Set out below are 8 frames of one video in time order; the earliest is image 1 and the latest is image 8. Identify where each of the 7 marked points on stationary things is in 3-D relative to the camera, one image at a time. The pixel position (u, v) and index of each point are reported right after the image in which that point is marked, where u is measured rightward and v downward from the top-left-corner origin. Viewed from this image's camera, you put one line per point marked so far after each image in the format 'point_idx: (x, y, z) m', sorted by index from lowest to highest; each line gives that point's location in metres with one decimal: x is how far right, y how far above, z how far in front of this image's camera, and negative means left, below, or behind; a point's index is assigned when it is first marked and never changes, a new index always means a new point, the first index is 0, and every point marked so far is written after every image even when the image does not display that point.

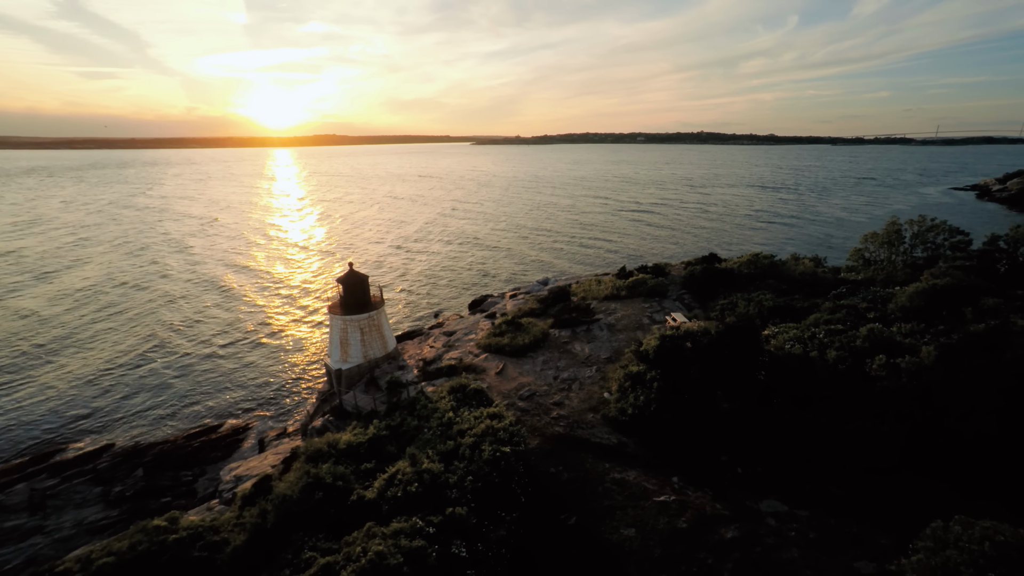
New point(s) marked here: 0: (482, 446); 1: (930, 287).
0: (-0.9, -5.1, +9.2) m
1: (+22.9, +0.1, +15.8) m
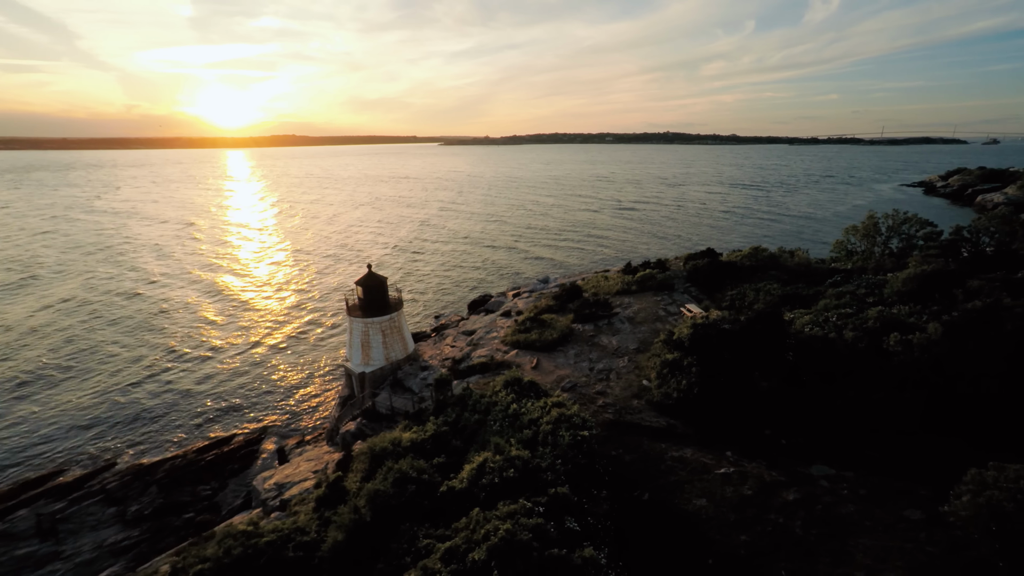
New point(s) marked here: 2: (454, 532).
0: (+1.7, -4.9, +9.8) m
1: (+25.0, +0.9, +17.6) m
2: (-1.4, -6.1, +7.2) m
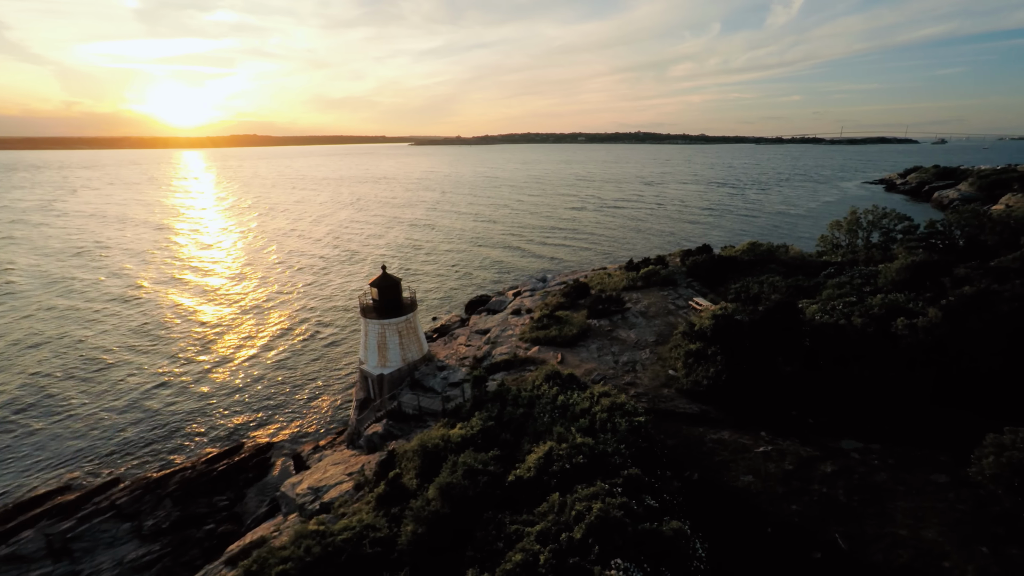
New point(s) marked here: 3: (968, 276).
0: (+3.7, -4.7, +10.3) m
1: (+26.5, +1.7, +19.1) m
2: (+0.7, -6.0, +7.6) m
3: (+26.9, +0.7, +17.0) m
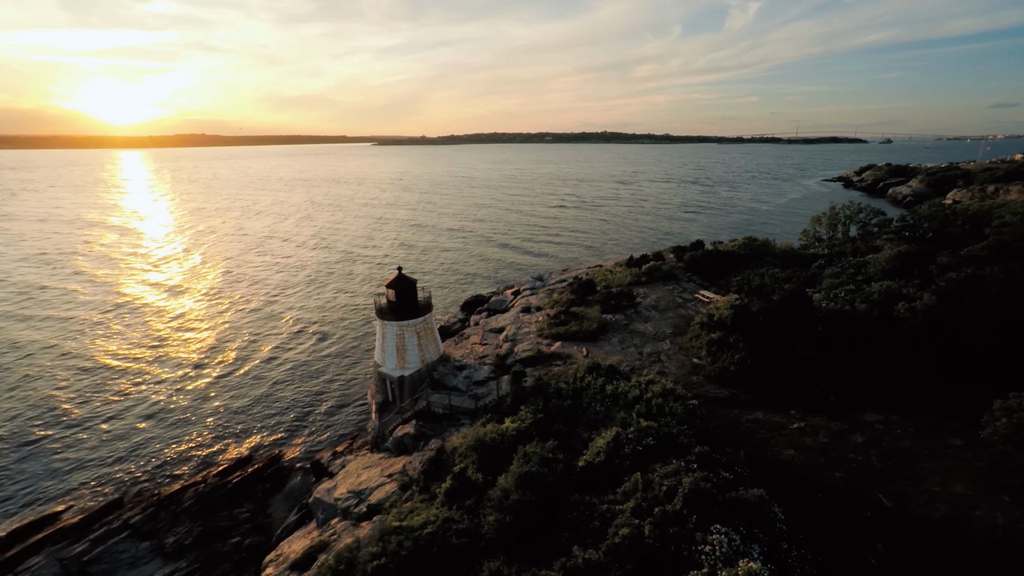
0: (+6.1, -4.5, +11.0) m
1: (+28.1, +2.6, +21.0) m
2: (+3.2, -5.8, +8.1) m
3: (+28.7, +1.5, +18.9) m
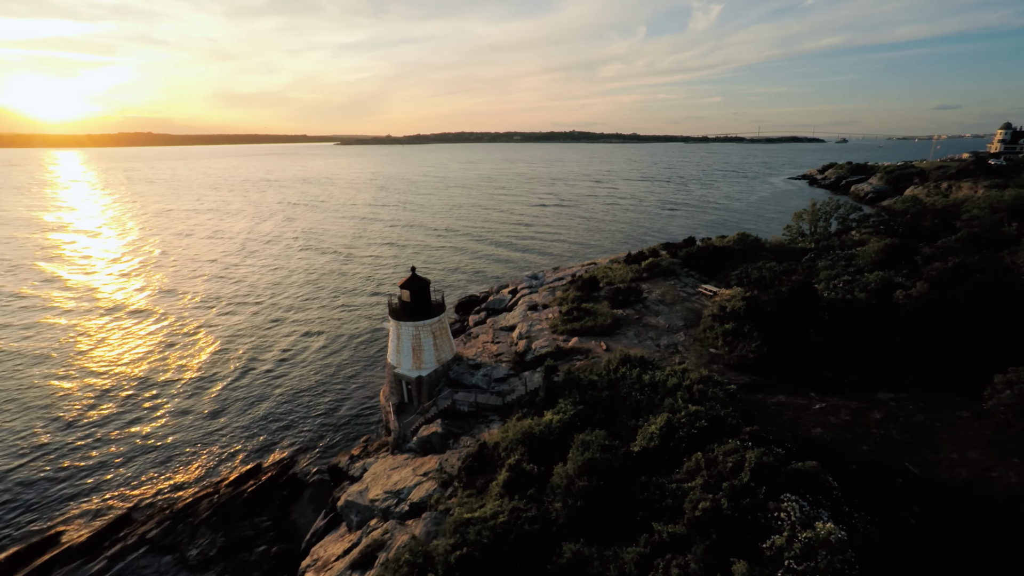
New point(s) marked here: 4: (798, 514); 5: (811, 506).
0: (+8.0, -4.2, +11.6) m
1: (+29.5, +3.4, +22.7) m
2: (+5.4, -5.6, +8.6) m
3: (+30.1, +2.4, +20.6) m
4: (+7.2, -5.6, +7.2) m
5: (+7.8, -5.6, +7.4) m
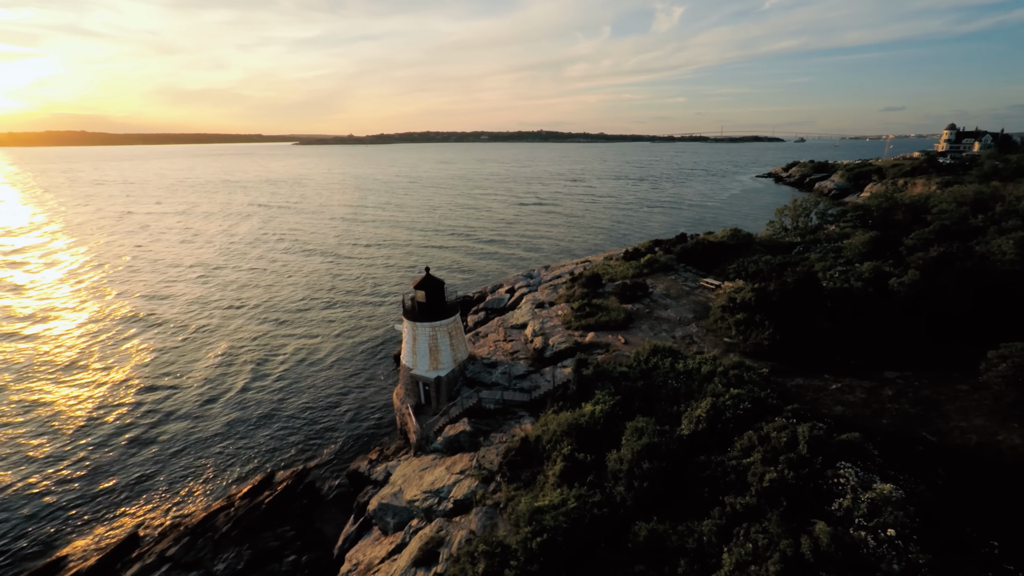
0: (+10.1, -3.8, +12.4) m
1: (+30.7, +4.3, +24.6) m
2: (+7.6, -5.3, +9.3) m
3: (+31.5, +3.3, +22.6) m
4: (+9.5, -5.3, +7.9) m
5: (+10.0, -5.2, +8.2) m
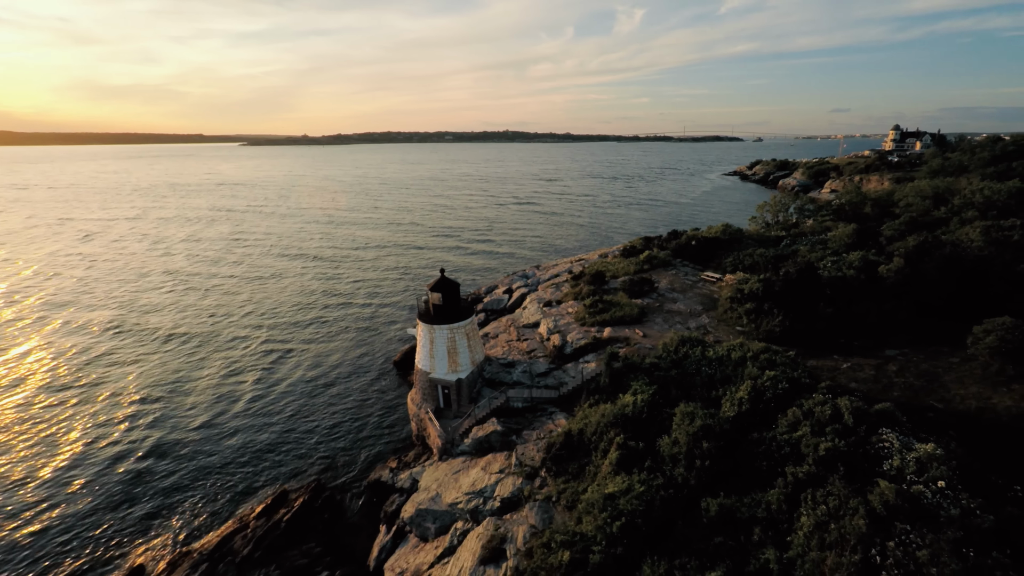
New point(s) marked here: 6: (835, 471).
0: (+12.3, -3.3, +13.5) m
1: (+31.8, +5.4, +26.8) m
2: (+10.1, -4.9, +10.2) m
3: (+32.8, +4.4, +24.9) m
4: (+12.0, -4.8, +9.0) m
5: (+12.5, -4.8, +9.3) m
6: (+9.8, -5.6, +8.8) m
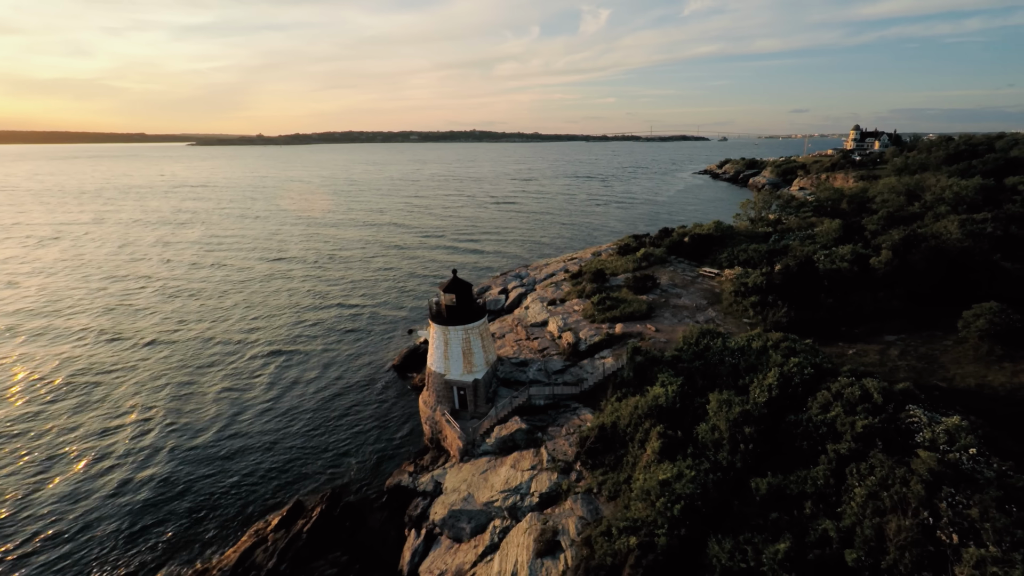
0: (+14.0, -2.9, +14.3) m
1: (+32.7, +6.2, +28.7) m
2: (+12.0, -4.5, +10.9) m
3: (+33.7, +5.3, +26.8) m
4: (+14.0, -4.4, +9.8) m
5: (+14.6, -4.4, +10.2) m
6: (+11.9, -5.3, +9.6) m
